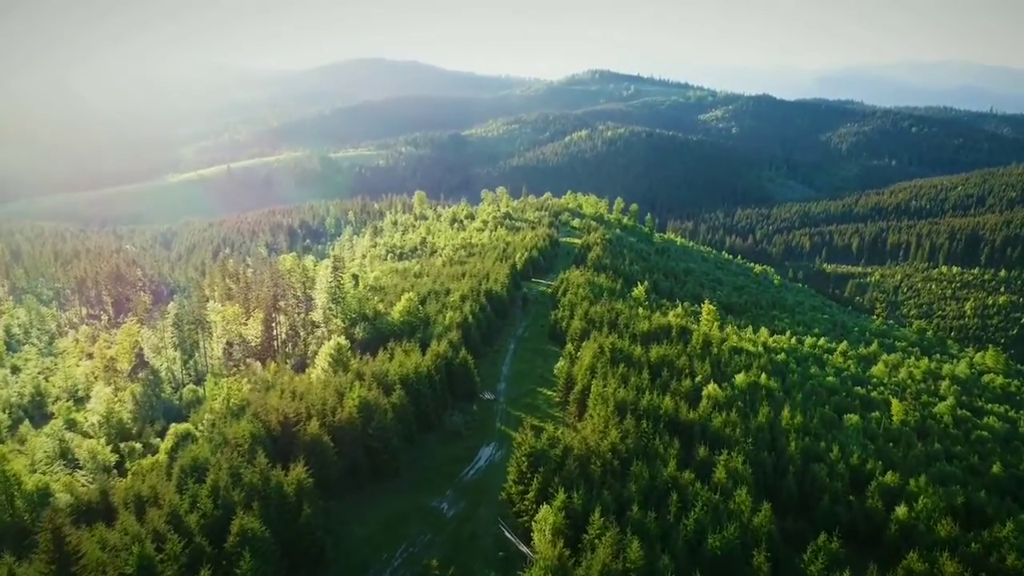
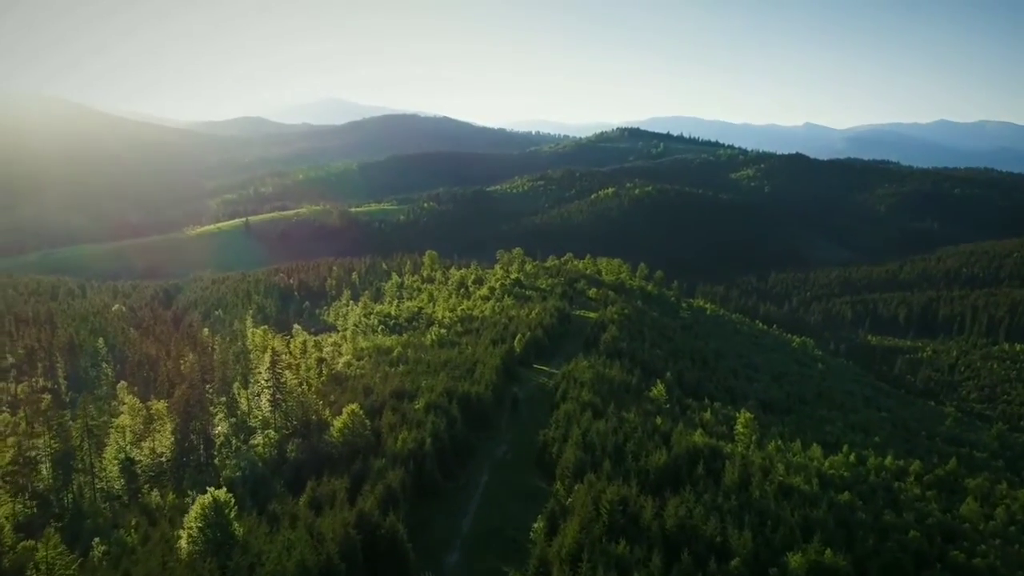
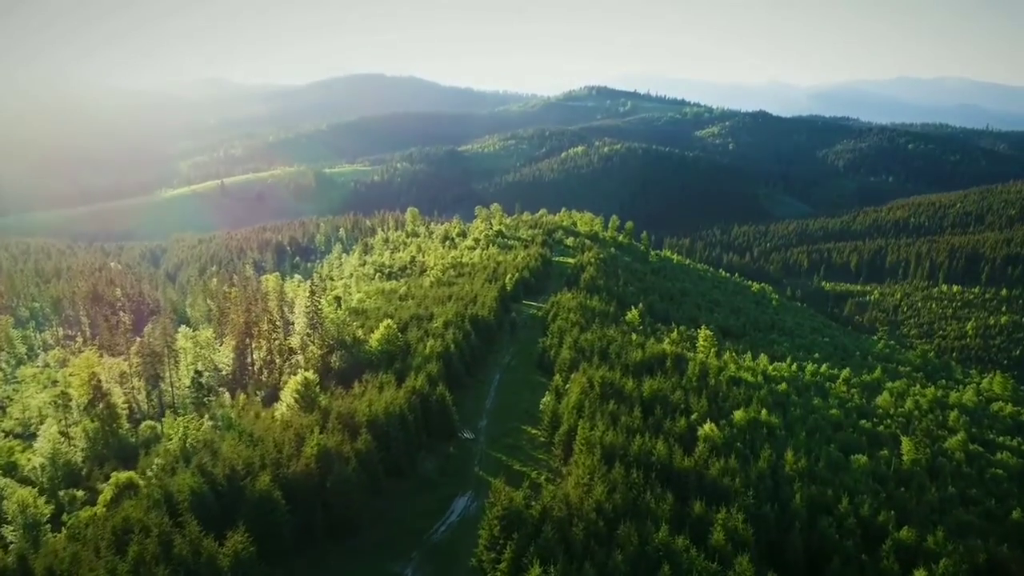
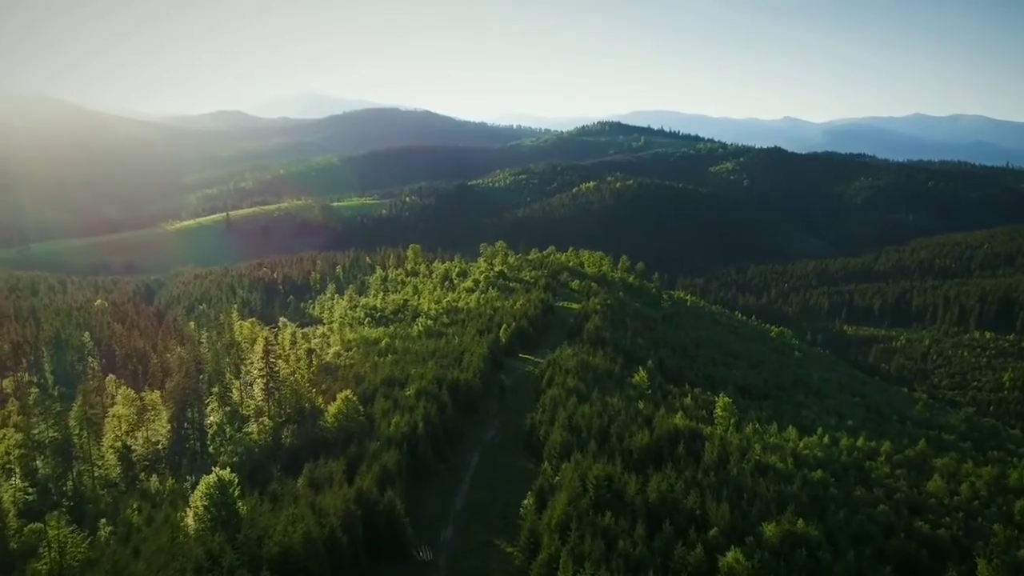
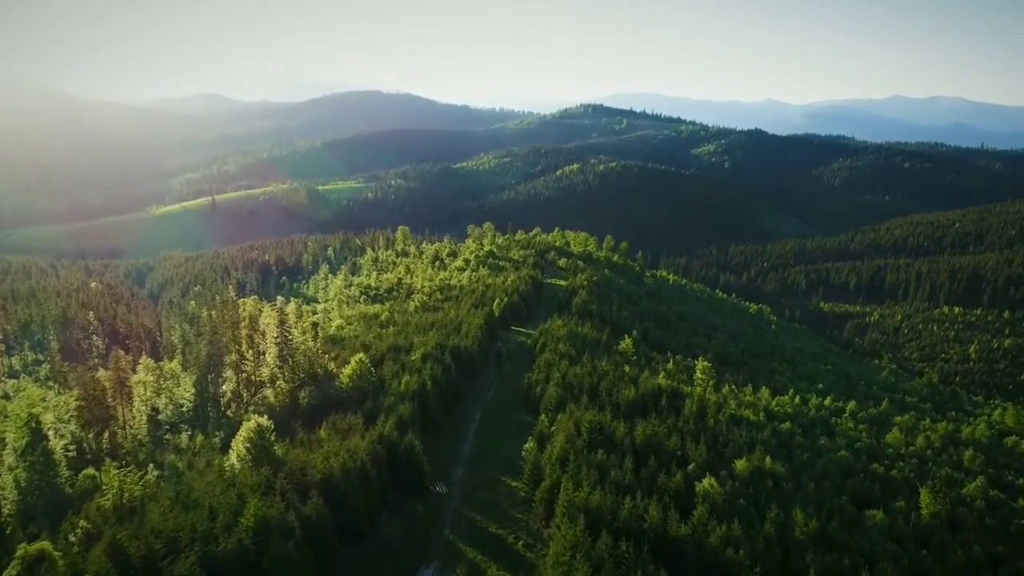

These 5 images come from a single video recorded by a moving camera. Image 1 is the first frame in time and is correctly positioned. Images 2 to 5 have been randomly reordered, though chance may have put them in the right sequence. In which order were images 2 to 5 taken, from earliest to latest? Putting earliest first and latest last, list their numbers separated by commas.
3, 5, 4, 2
